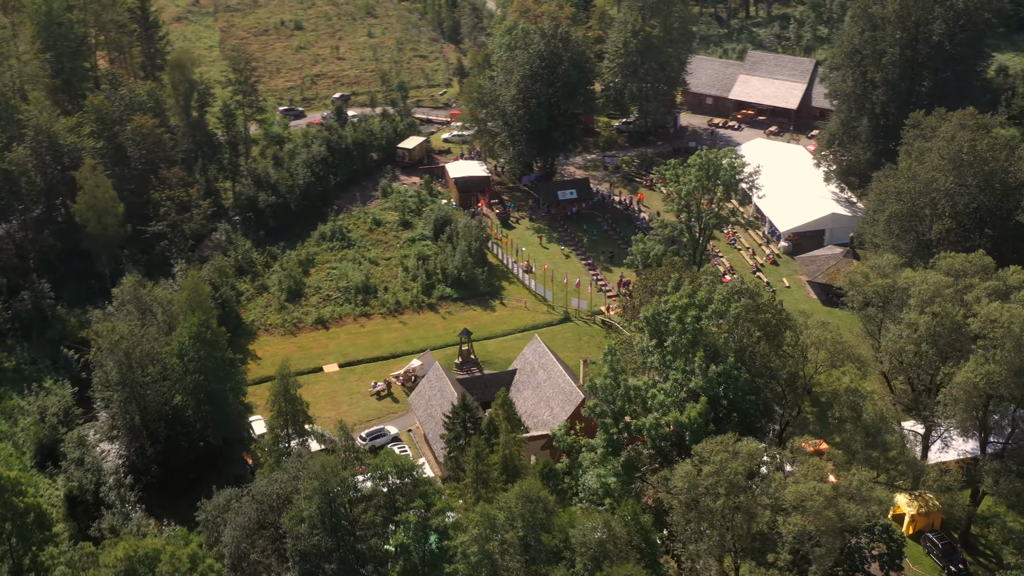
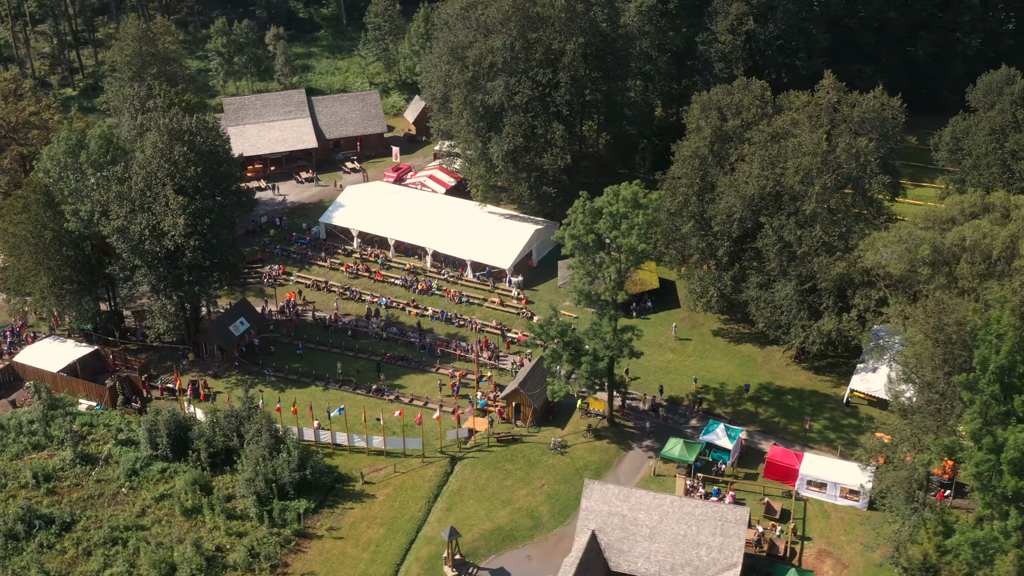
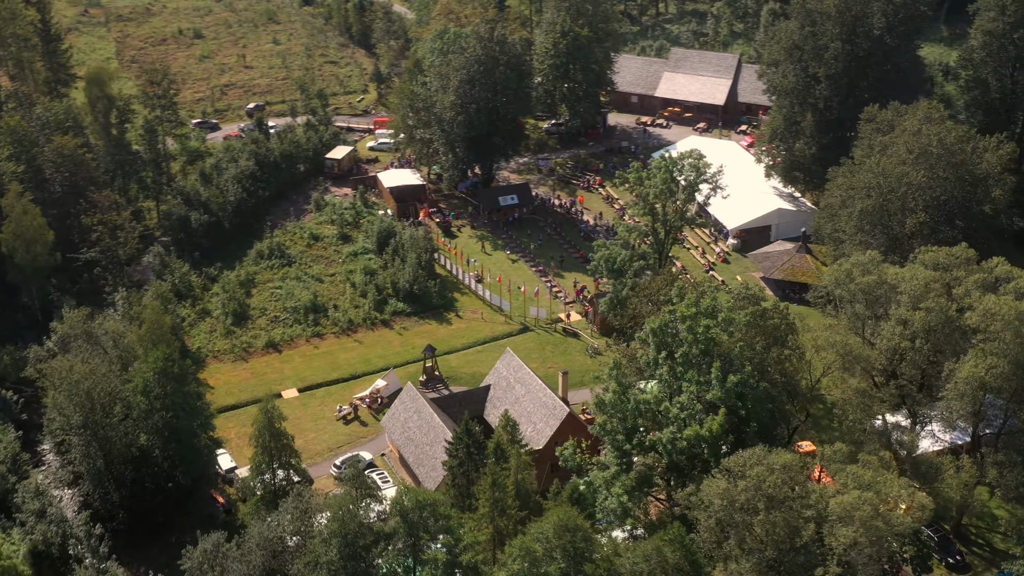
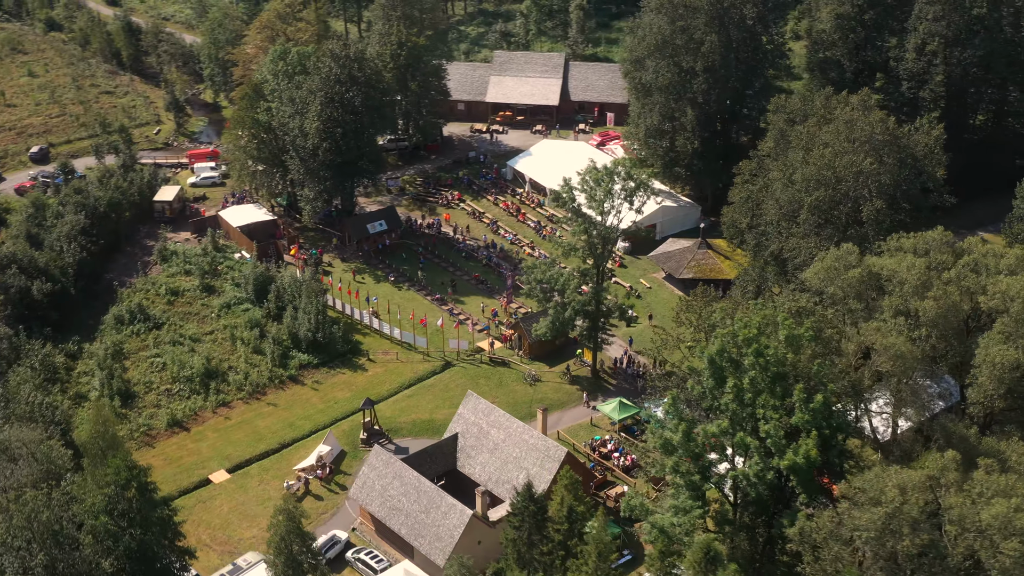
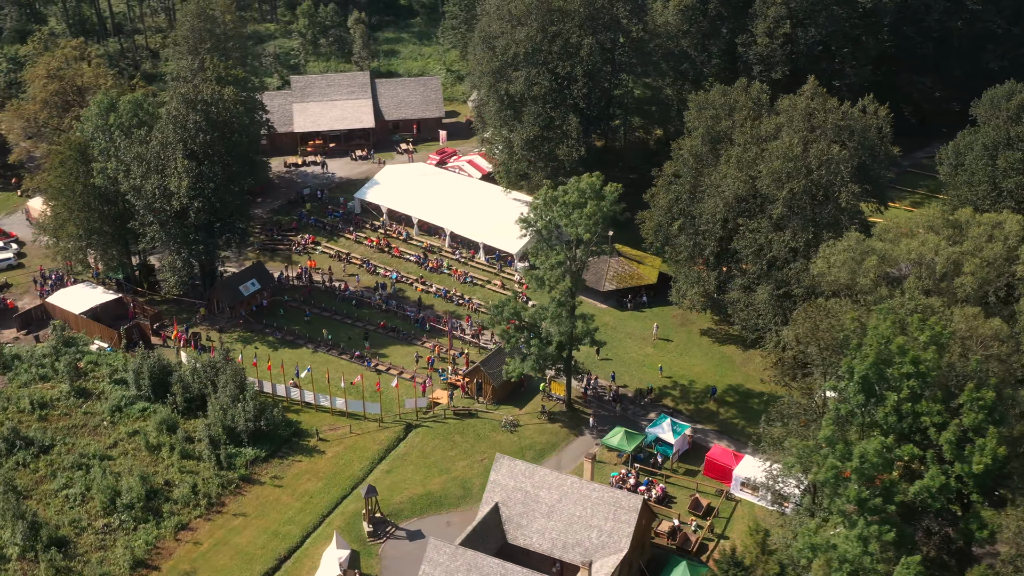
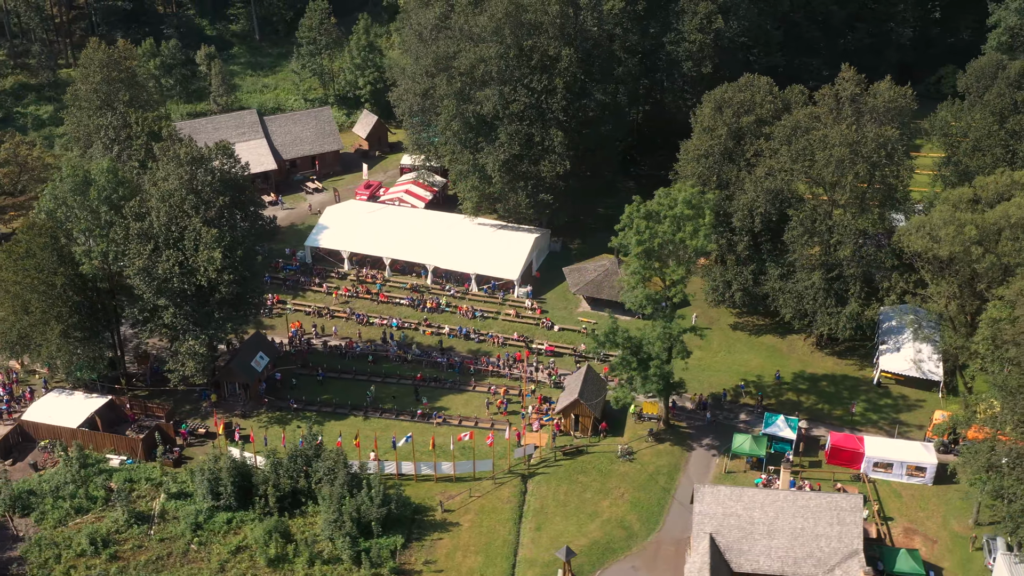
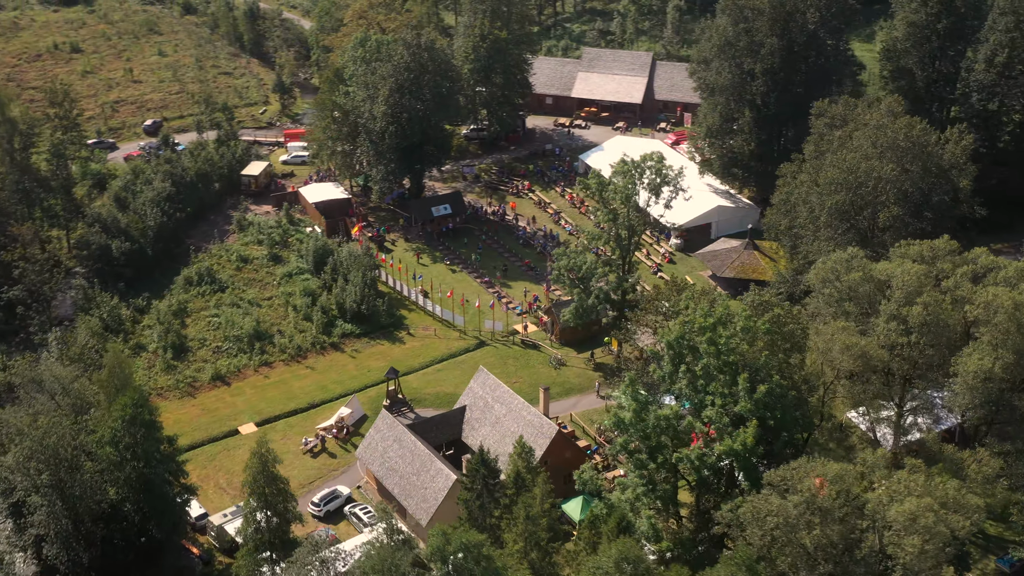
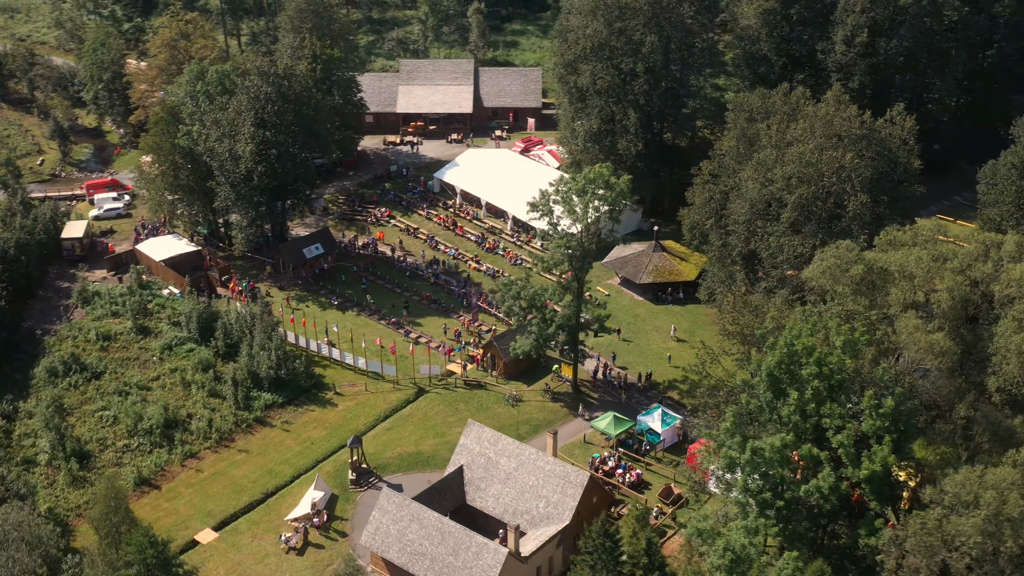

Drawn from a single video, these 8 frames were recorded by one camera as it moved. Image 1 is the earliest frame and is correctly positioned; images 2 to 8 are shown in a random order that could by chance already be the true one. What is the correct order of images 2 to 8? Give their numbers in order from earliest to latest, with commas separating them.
3, 7, 4, 8, 5, 2, 6
